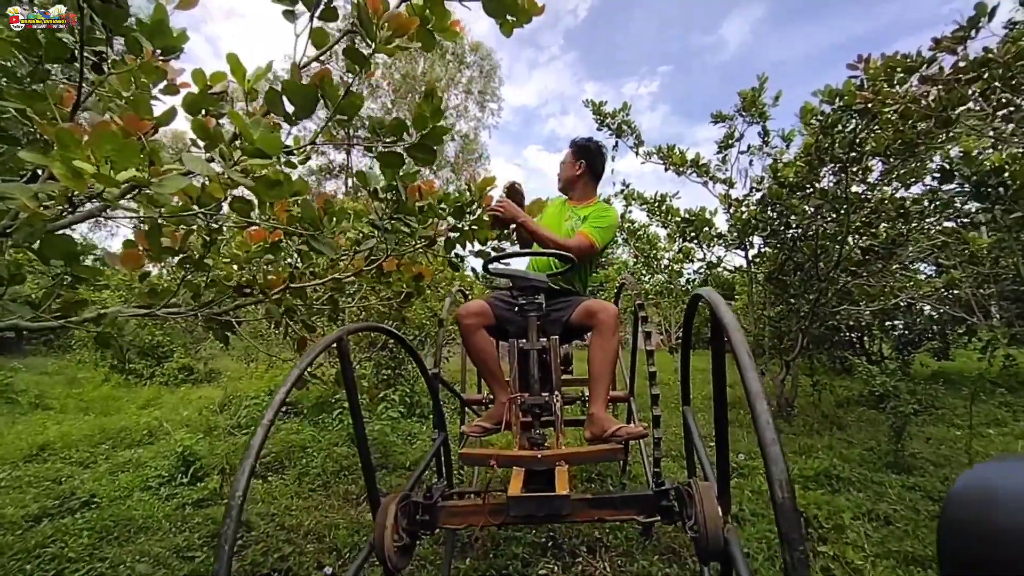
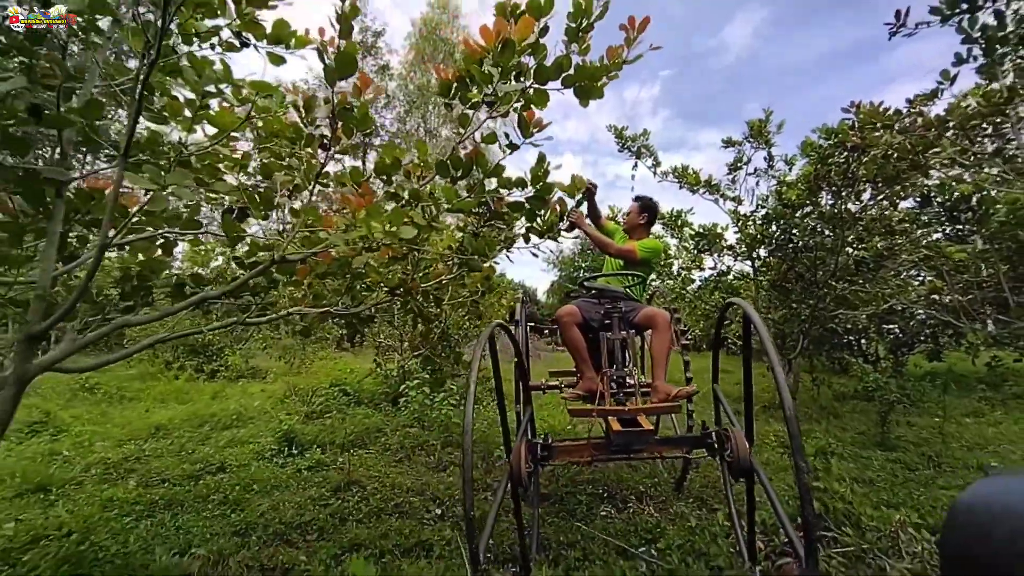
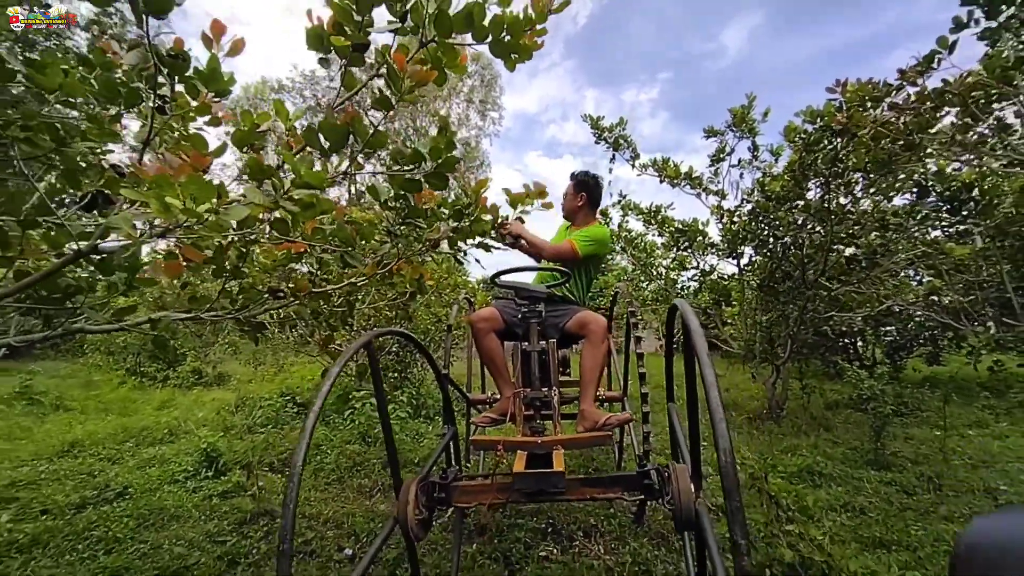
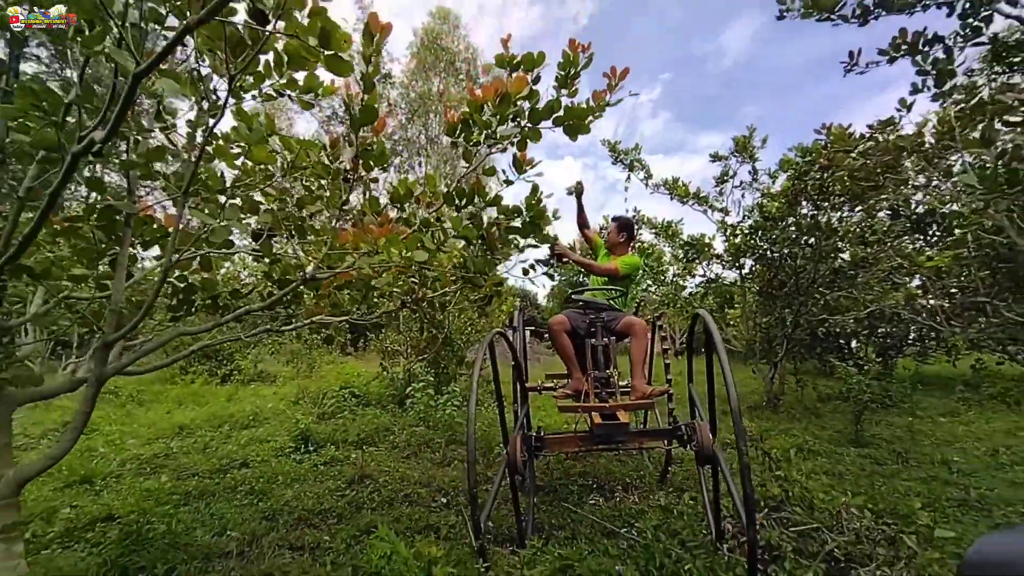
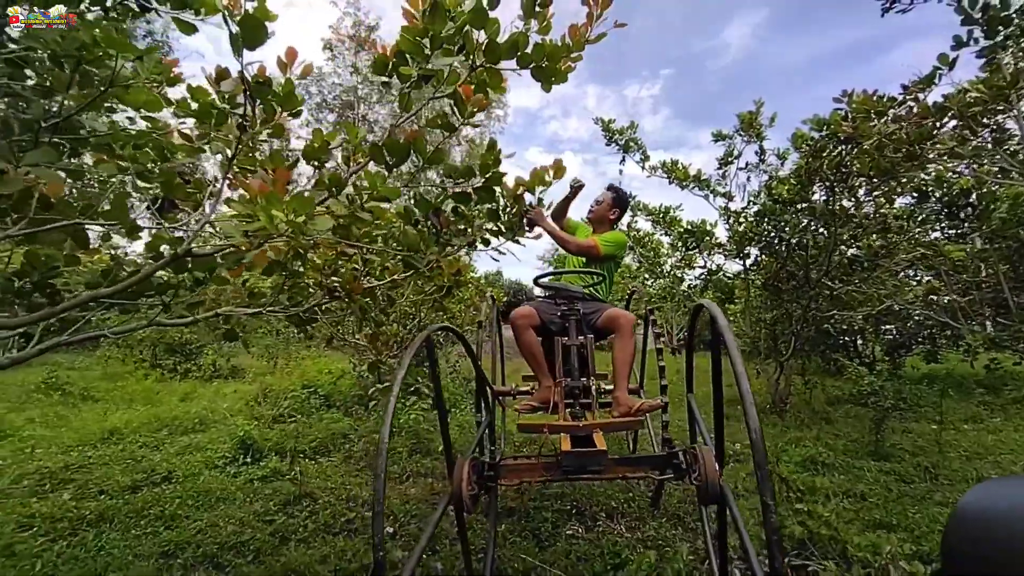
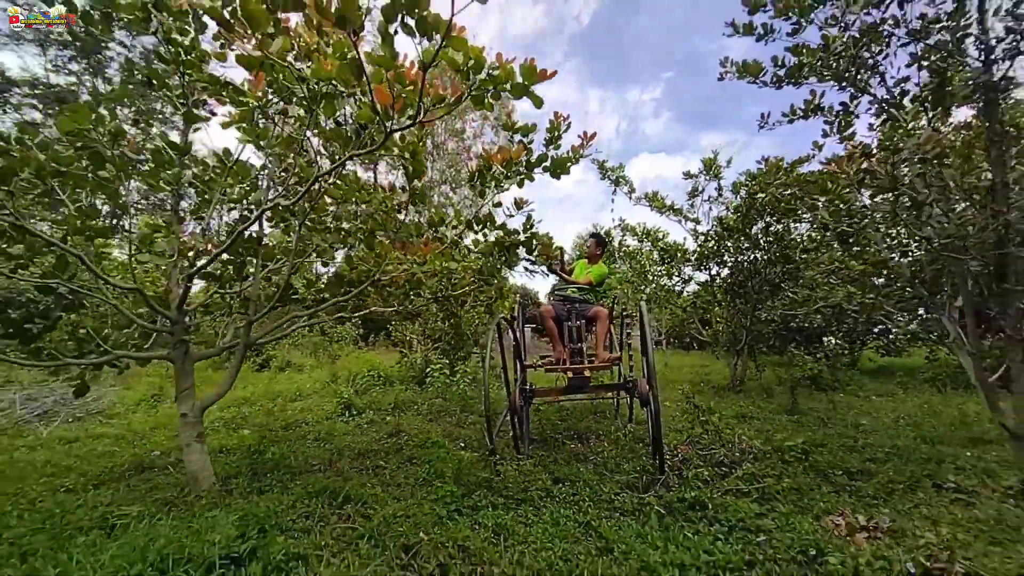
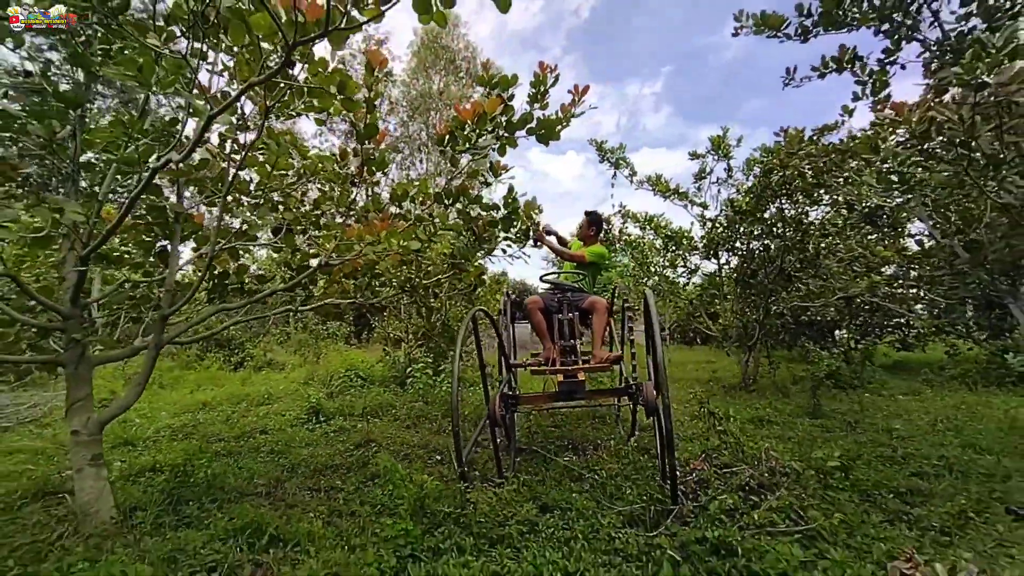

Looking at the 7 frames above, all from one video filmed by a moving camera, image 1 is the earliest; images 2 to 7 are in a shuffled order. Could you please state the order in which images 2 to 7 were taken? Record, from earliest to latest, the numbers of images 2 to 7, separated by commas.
3, 5, 2, 4, 7, 6
